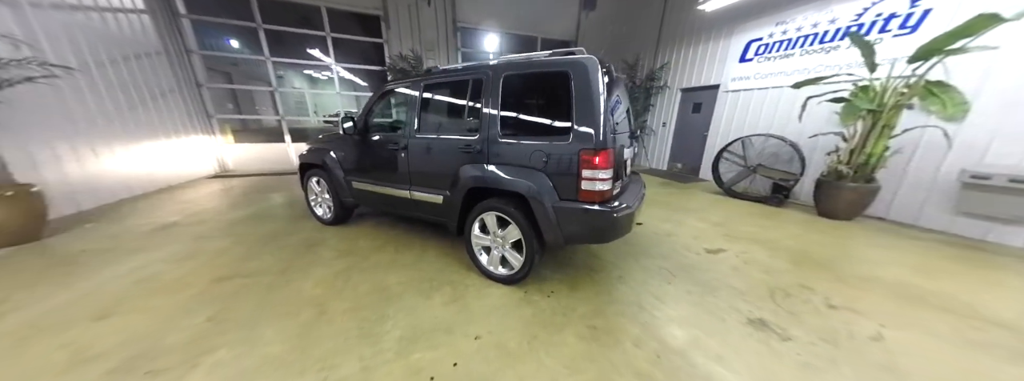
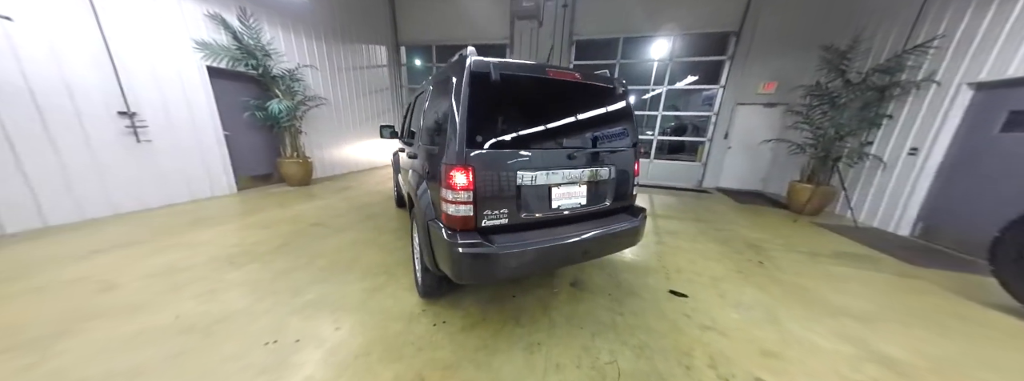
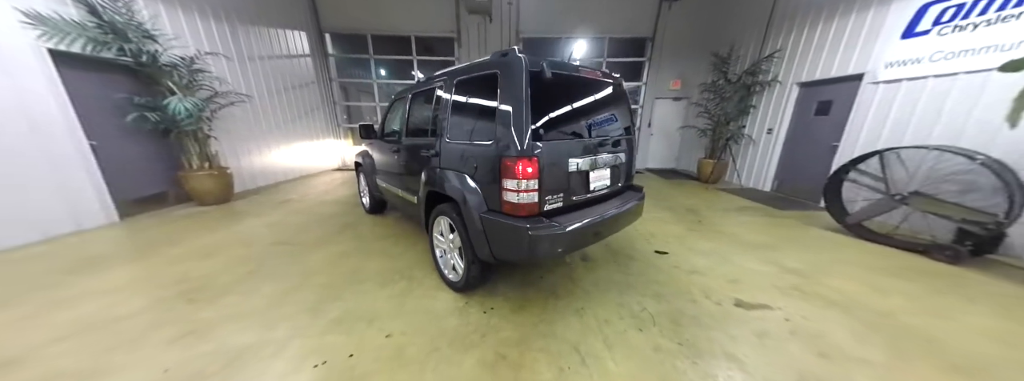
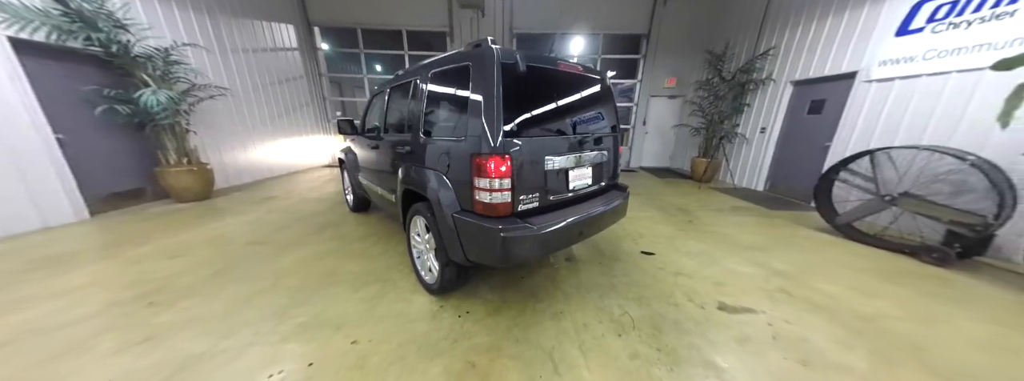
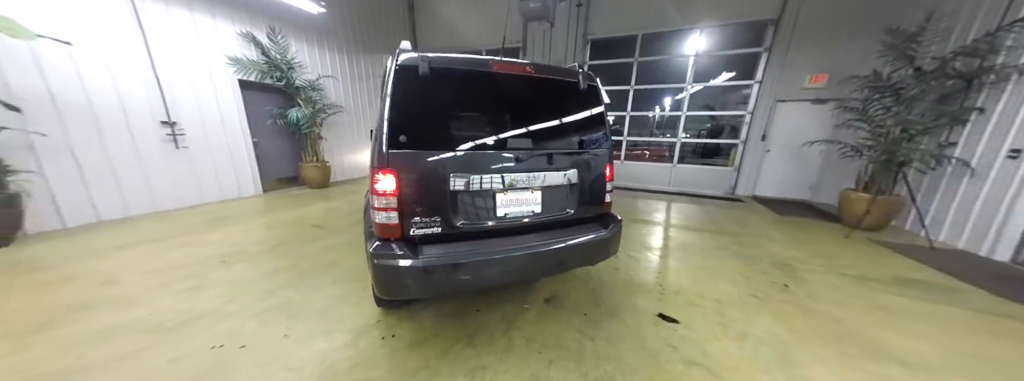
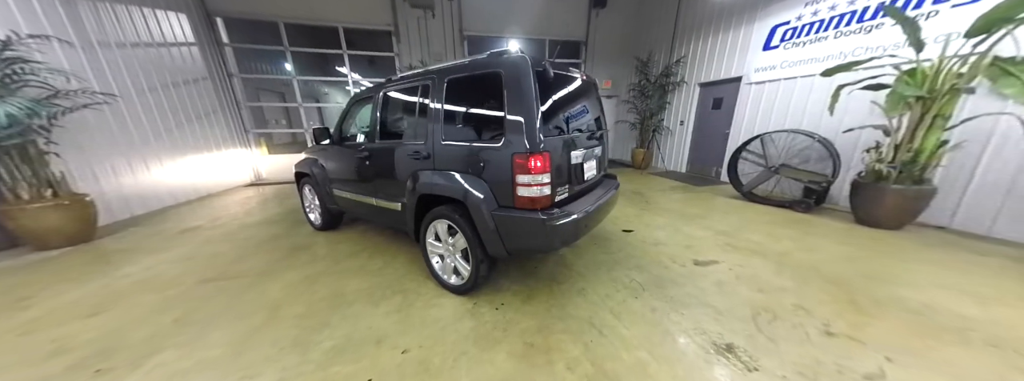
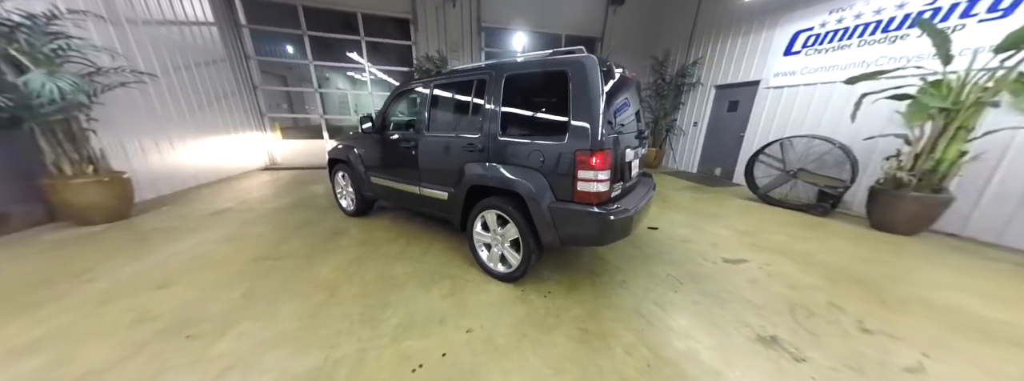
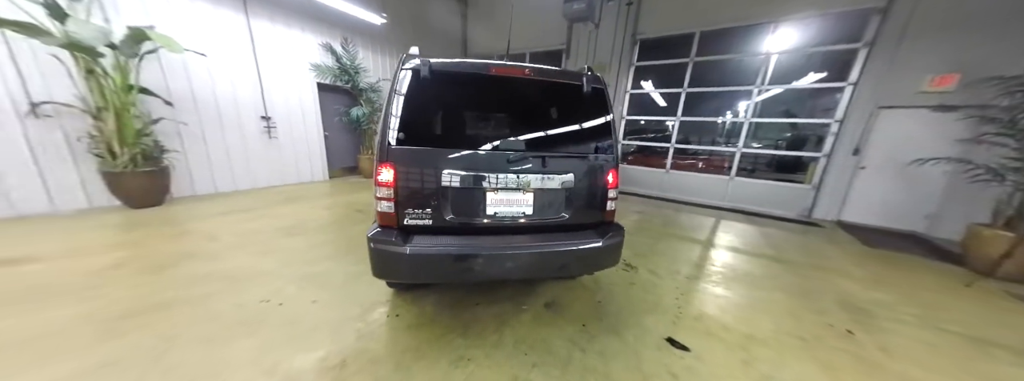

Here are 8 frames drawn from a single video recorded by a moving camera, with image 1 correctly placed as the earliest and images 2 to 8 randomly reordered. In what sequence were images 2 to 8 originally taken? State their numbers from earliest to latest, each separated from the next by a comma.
7, 6, 3, 4, 2, 5, 8
